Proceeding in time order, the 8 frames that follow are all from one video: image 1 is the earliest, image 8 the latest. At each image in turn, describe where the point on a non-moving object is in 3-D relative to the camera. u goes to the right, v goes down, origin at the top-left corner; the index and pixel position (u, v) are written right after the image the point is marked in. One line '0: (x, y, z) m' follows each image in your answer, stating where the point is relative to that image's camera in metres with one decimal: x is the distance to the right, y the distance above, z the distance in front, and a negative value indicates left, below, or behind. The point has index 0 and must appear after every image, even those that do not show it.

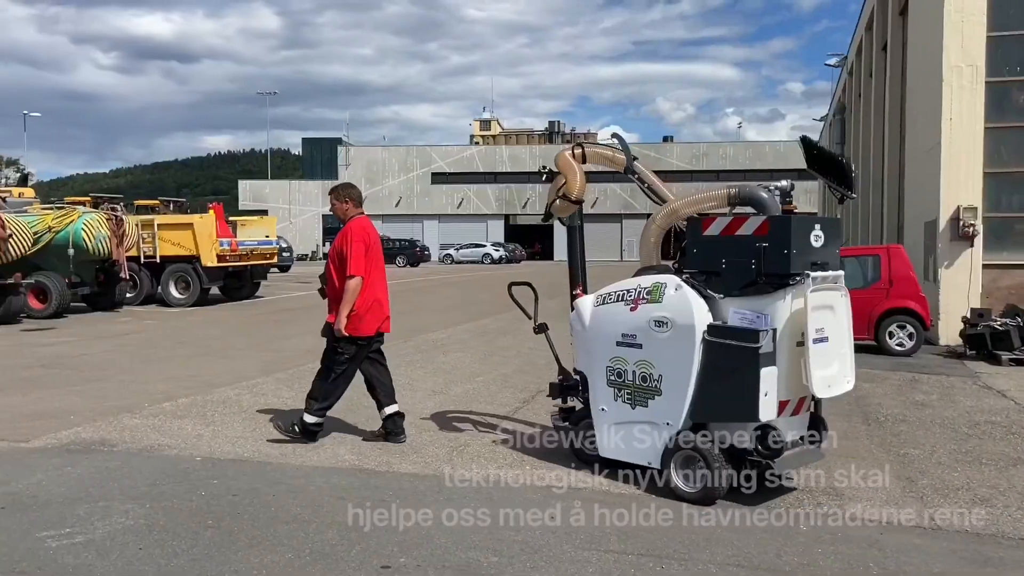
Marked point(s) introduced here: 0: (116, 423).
0: (-3.4, -1.2, +7.1) m
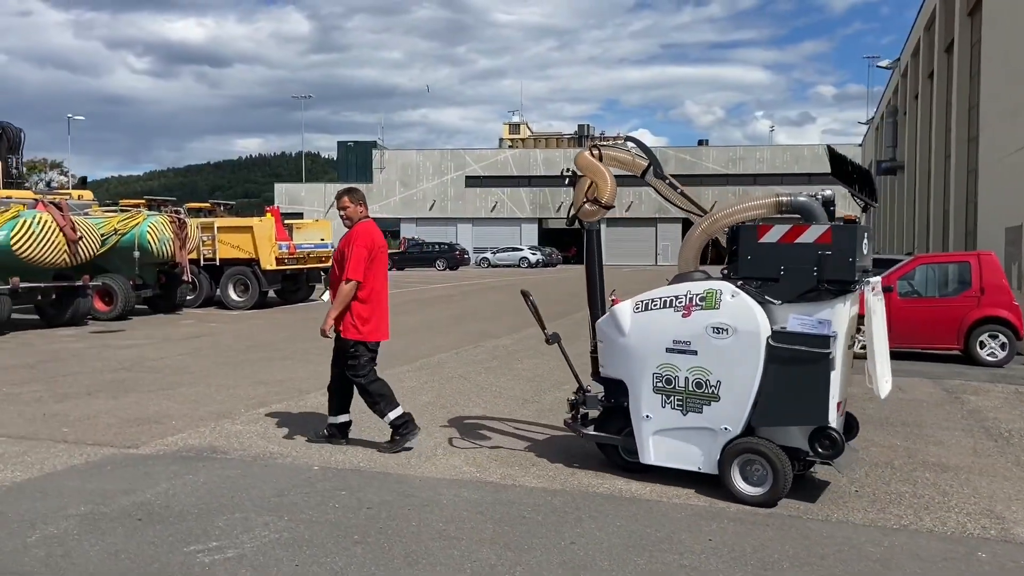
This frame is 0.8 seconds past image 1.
0: (-2.5, -1.2, +7.0) m
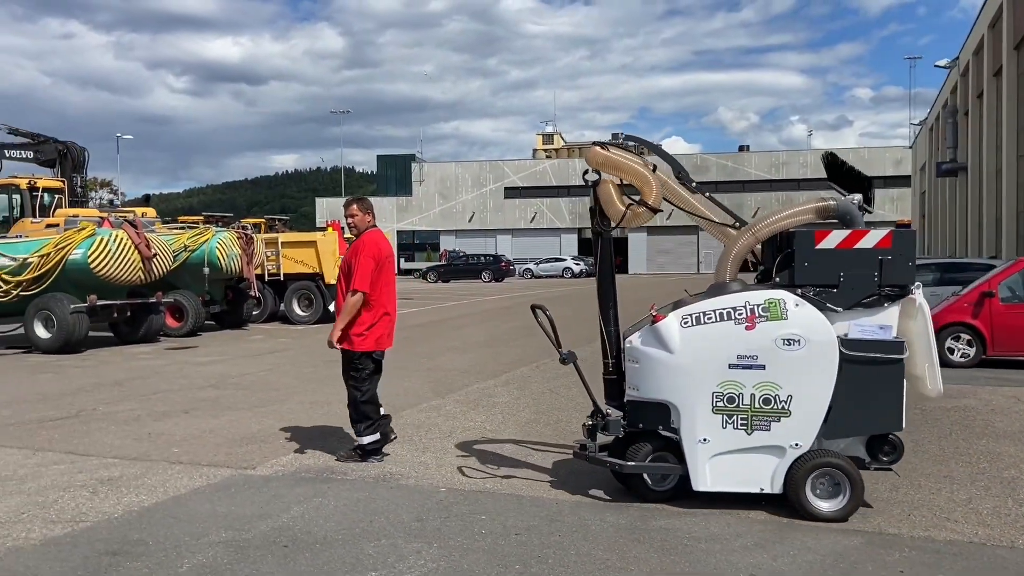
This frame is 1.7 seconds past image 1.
0: (-1.5, -1.3, +6.9) m
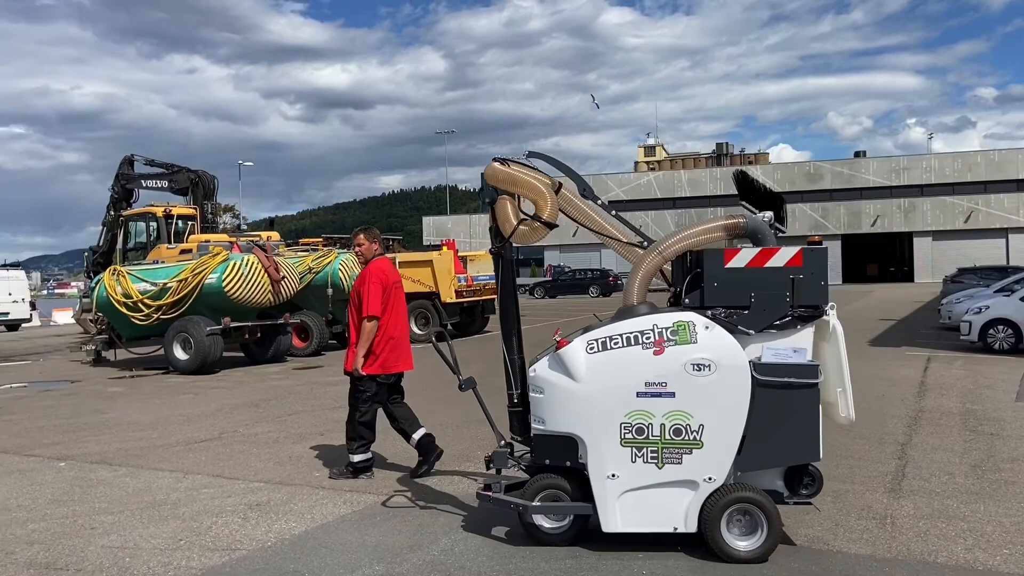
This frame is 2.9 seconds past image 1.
0: (-0.4, -1.5, +6.8) m
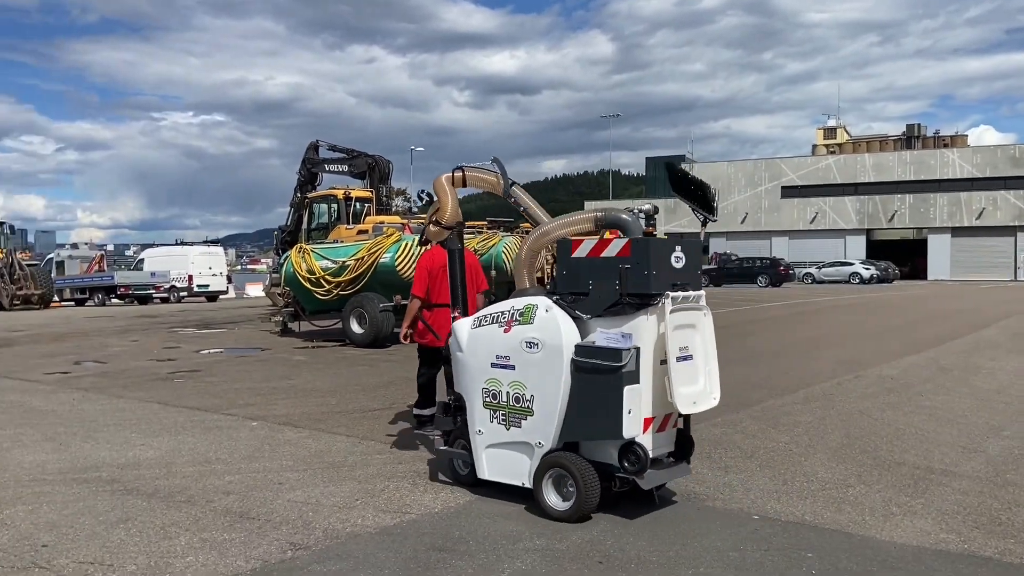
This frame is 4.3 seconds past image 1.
0: (+0.9, -1.4, +6.7) m
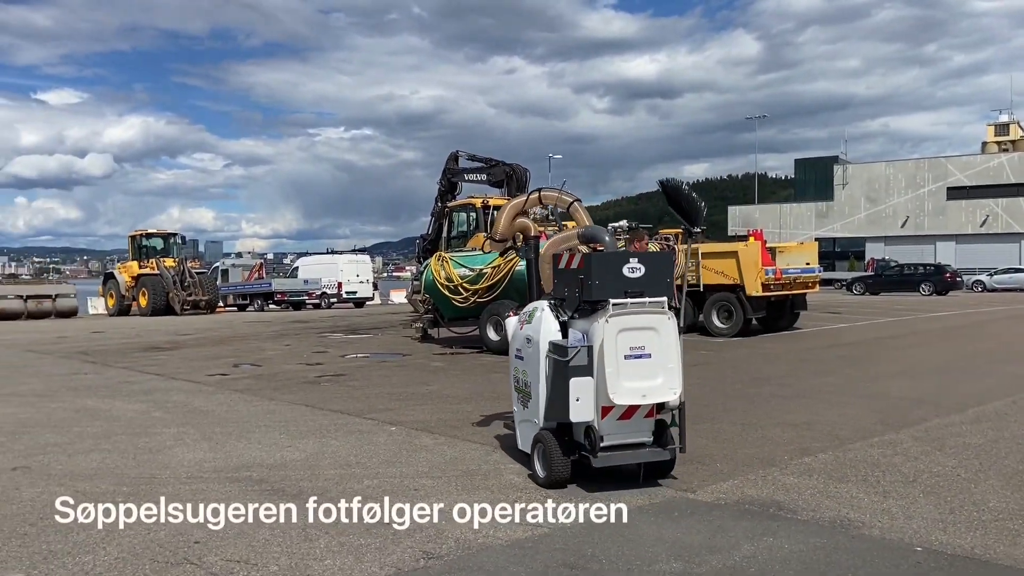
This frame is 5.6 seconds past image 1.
0: (+2.0, -1.5, +6.4) m
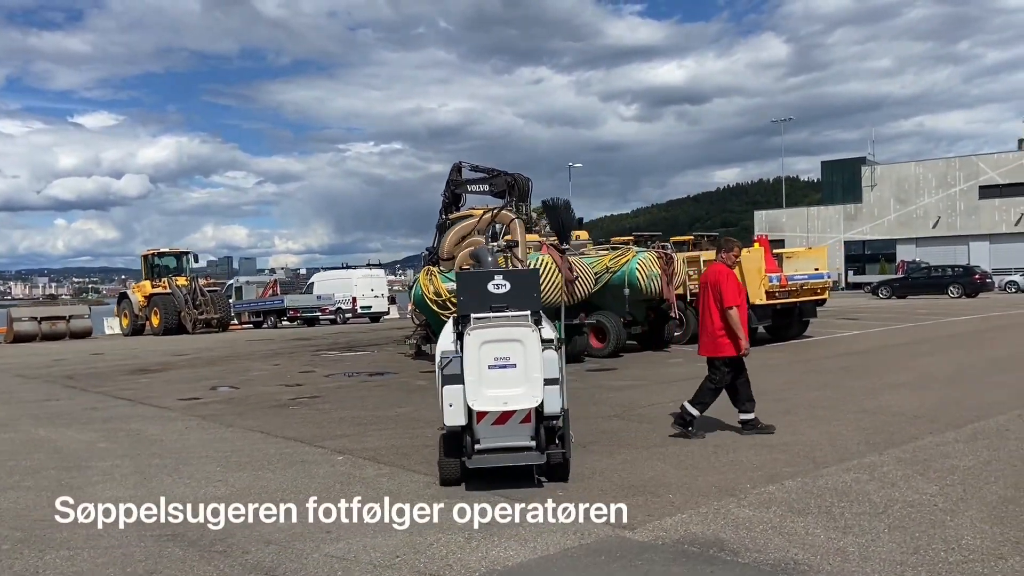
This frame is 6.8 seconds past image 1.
0: (+1.5, -1.6, +5.8) m
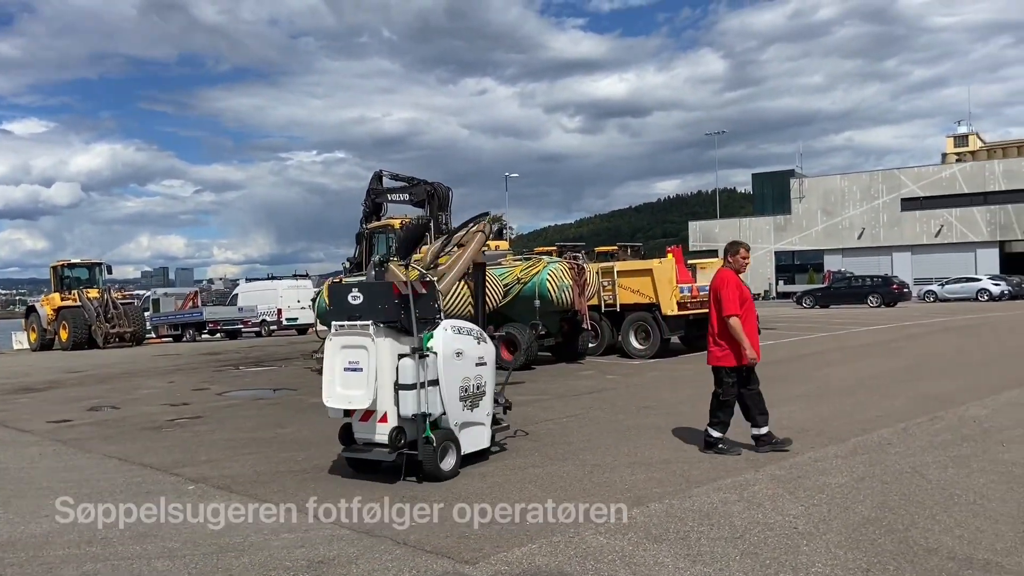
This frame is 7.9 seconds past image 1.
0: (+0.4, -1.7, +5.5) m
